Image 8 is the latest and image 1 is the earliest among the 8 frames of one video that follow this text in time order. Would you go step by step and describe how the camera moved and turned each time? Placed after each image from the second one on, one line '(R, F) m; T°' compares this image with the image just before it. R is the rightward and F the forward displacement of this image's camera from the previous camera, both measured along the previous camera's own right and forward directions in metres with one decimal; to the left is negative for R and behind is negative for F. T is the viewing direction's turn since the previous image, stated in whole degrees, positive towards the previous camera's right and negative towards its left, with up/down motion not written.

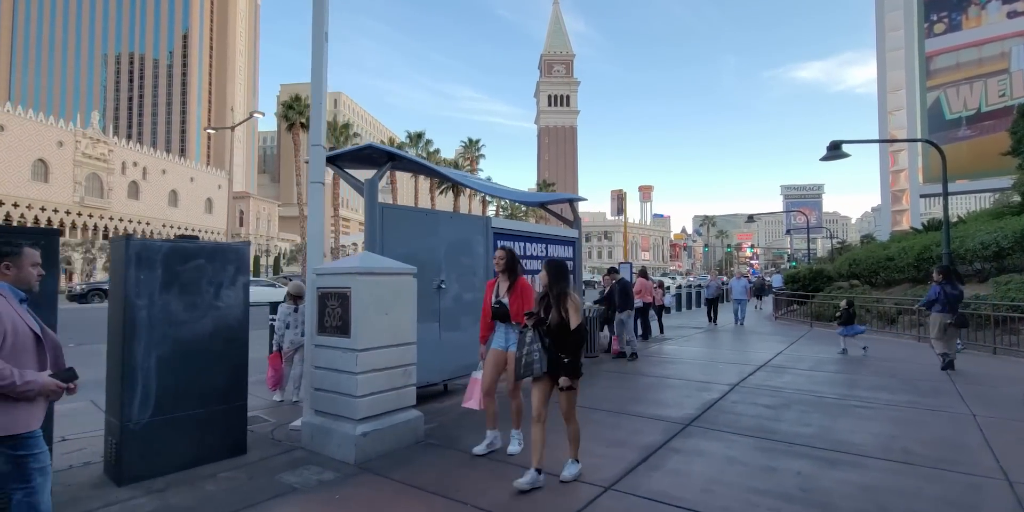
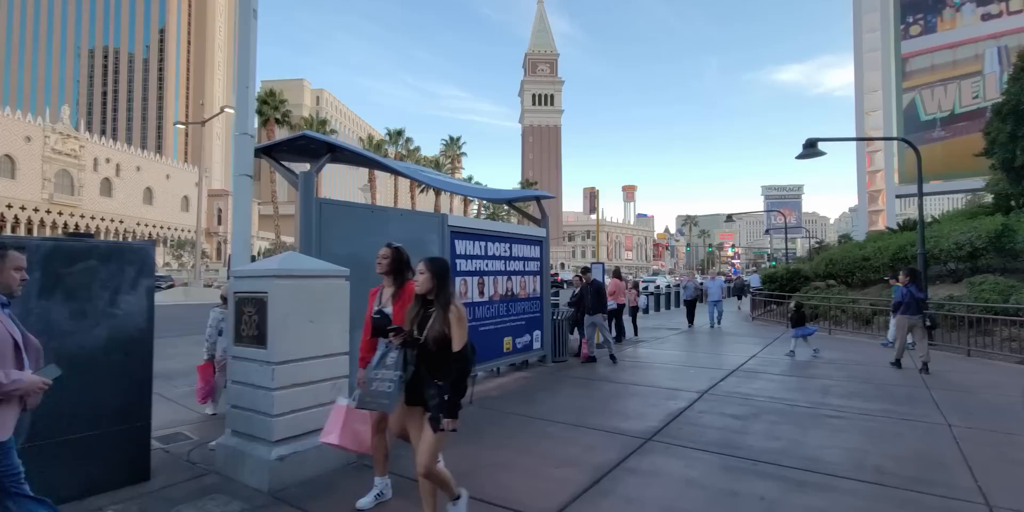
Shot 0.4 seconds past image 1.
(+0.4, +0.5) m; +2°
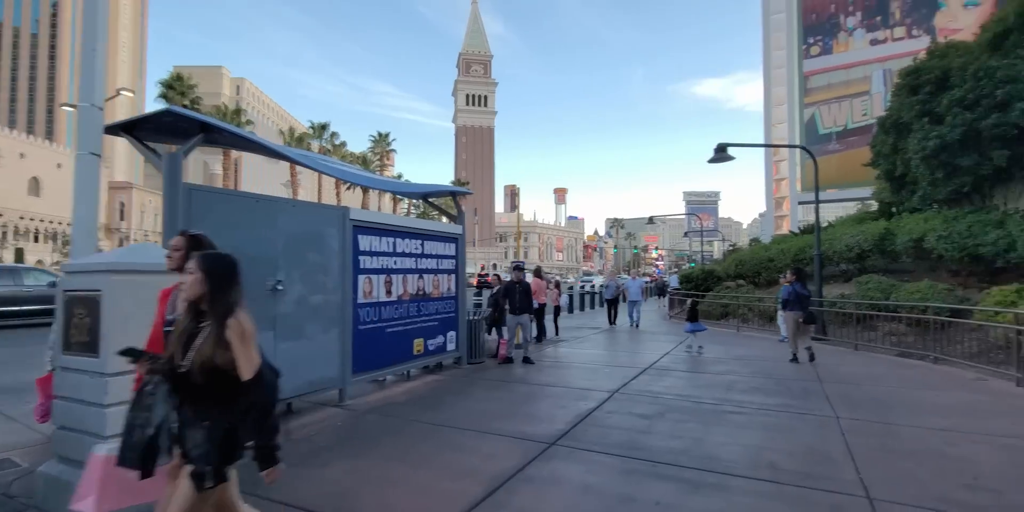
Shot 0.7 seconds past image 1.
(+0.4, +0.4) m; +8°
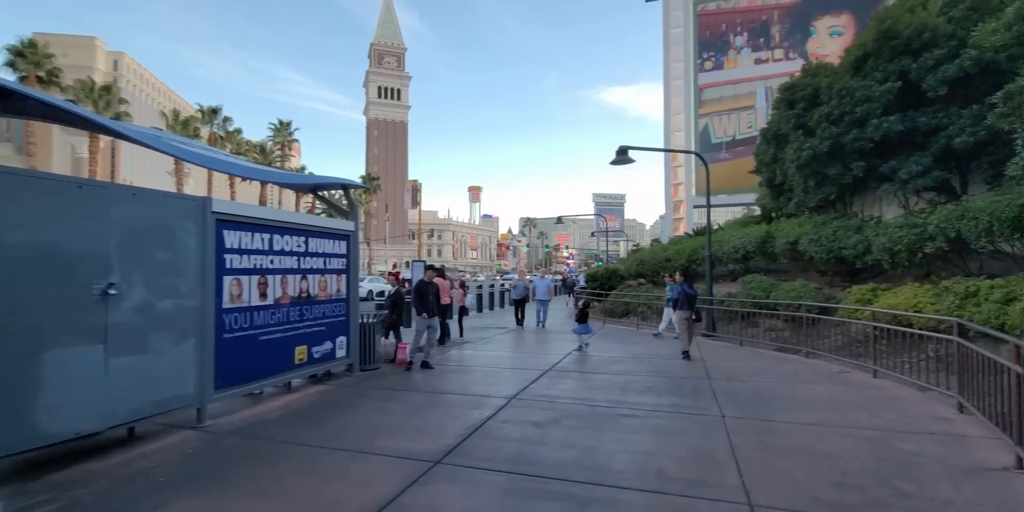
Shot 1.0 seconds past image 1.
(+0.3, +0.4) m; +10°
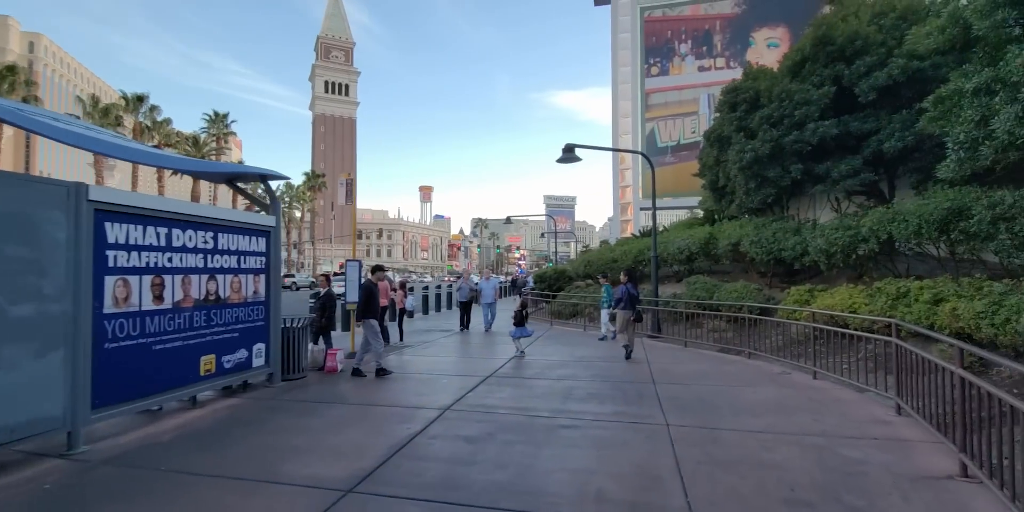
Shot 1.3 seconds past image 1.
(+0.2, +0.6) m; +6°
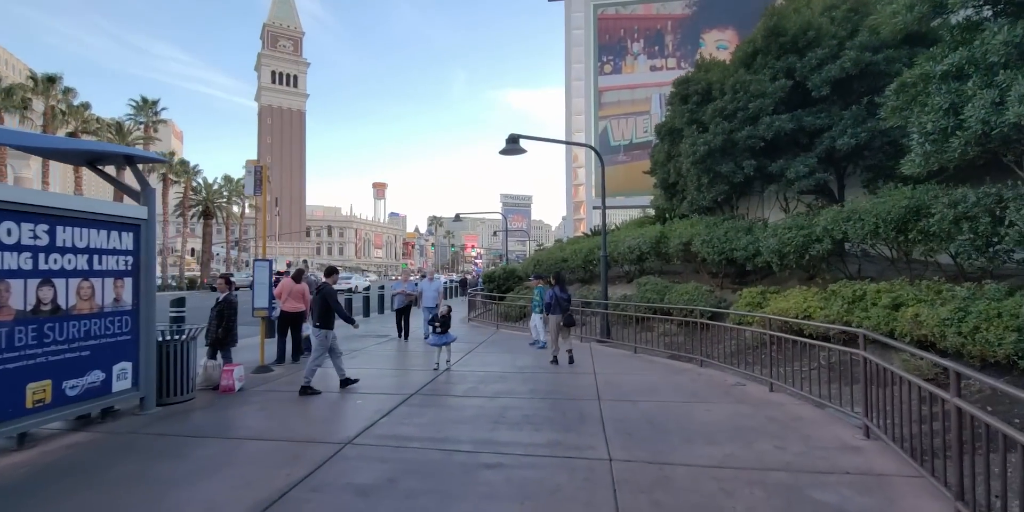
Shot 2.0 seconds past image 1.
(+0.5, +1.2) m; +5°
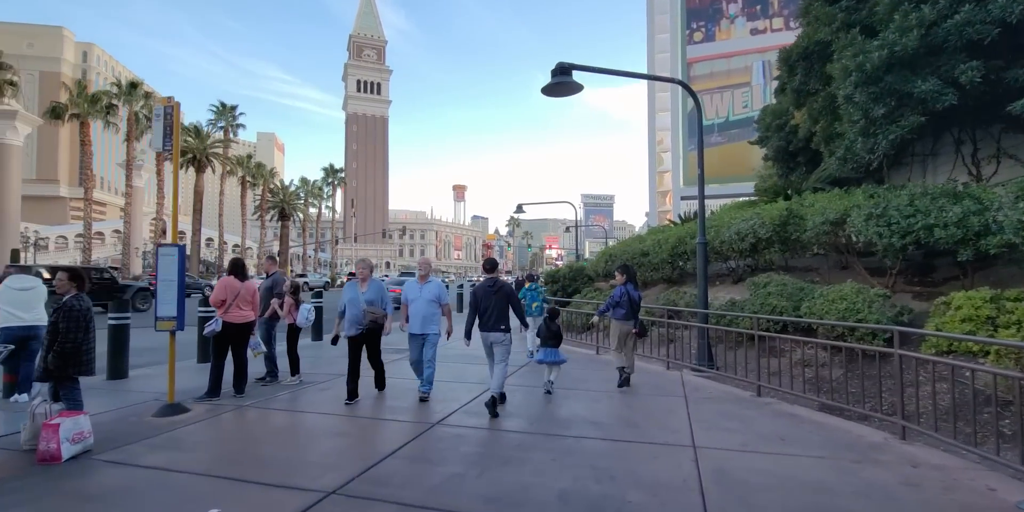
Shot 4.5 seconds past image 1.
(+0.6, +4.3) m; -9°
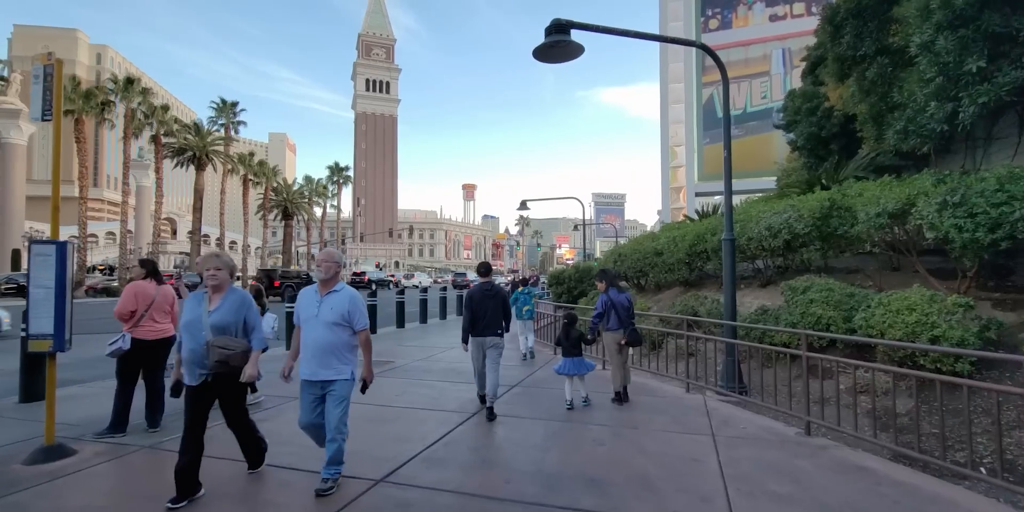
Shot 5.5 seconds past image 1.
(+0.4, +1.6) m; -1°
